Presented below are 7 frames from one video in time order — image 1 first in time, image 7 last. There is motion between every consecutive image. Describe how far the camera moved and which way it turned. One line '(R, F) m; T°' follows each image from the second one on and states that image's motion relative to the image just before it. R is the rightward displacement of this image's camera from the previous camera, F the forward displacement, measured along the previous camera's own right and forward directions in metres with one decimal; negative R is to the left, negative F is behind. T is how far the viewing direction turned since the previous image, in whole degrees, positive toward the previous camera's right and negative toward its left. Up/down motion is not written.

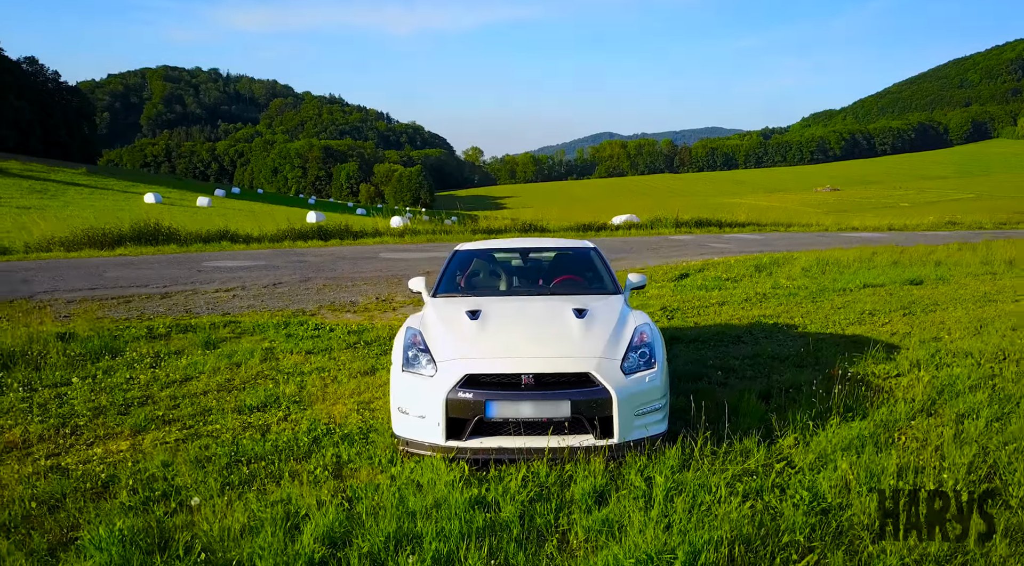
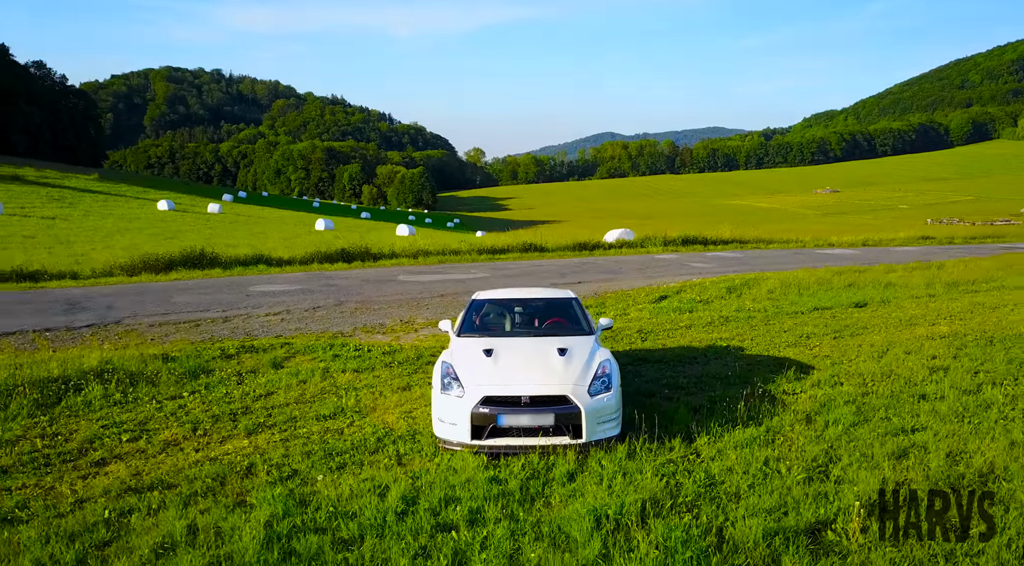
(0.0, -2.5) m; 0°
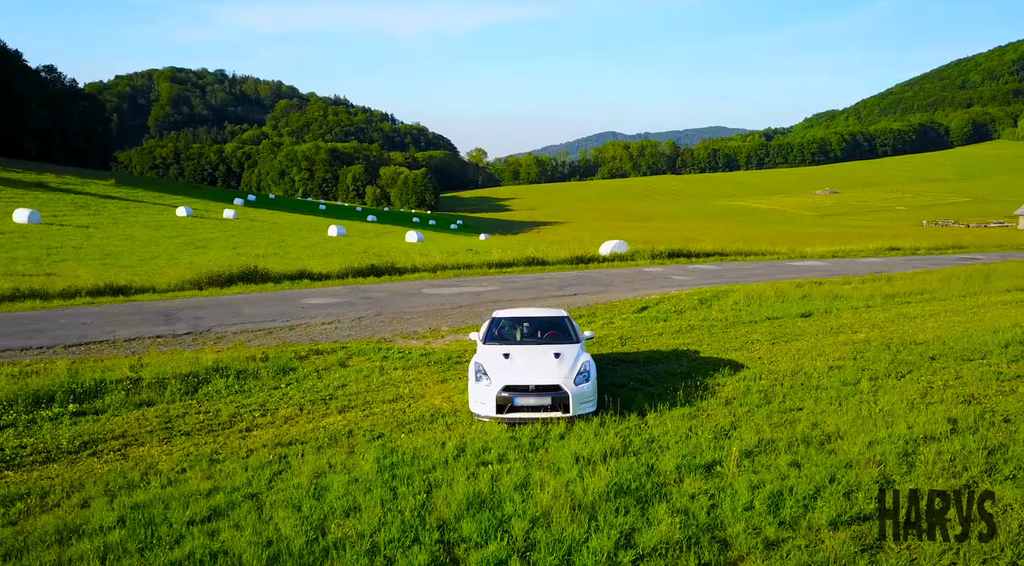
(-0.1, -3.8) m; 0°
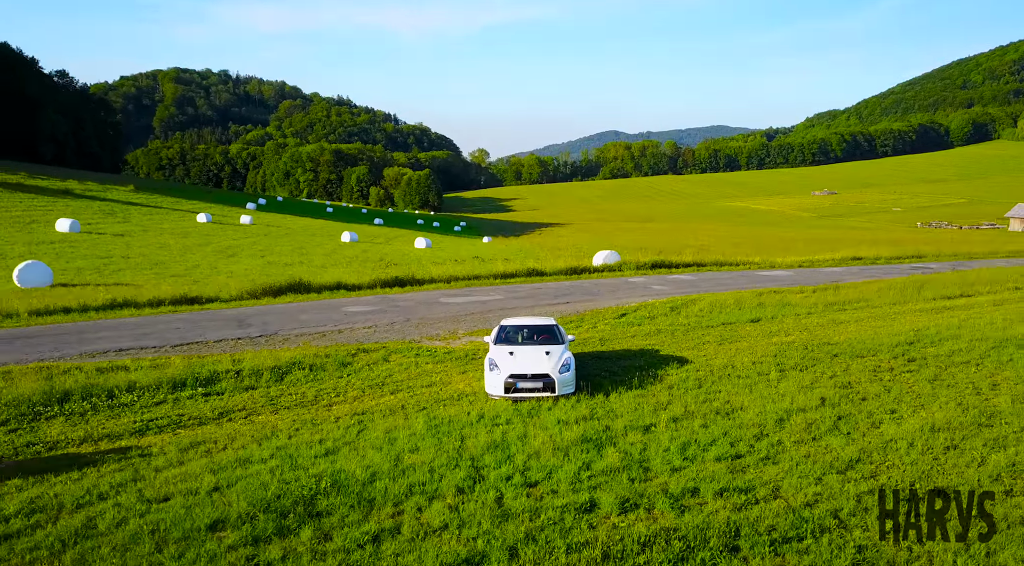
(0.0, -4.8) m; 0°
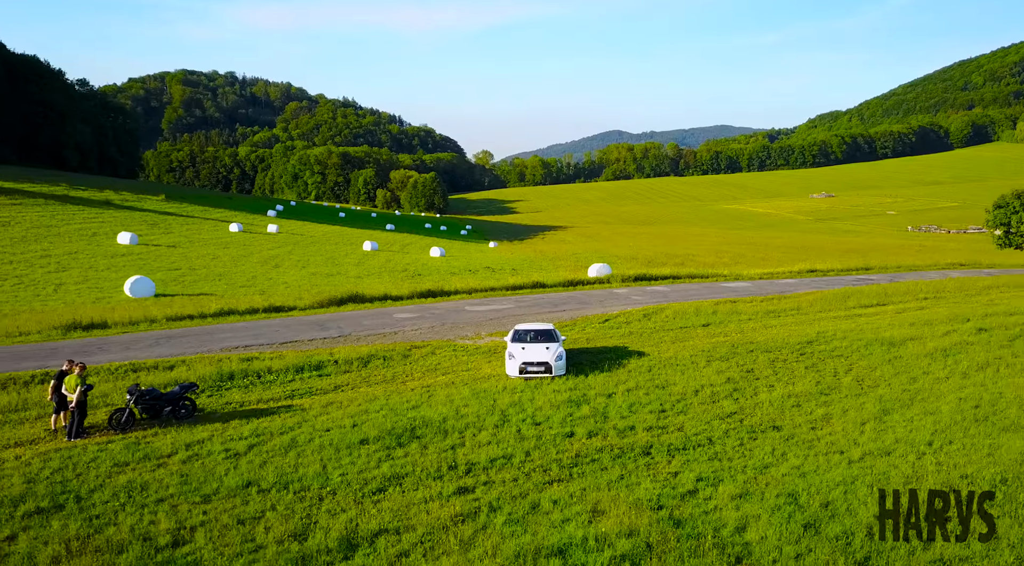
(-0.2, -8.3) m; 0°
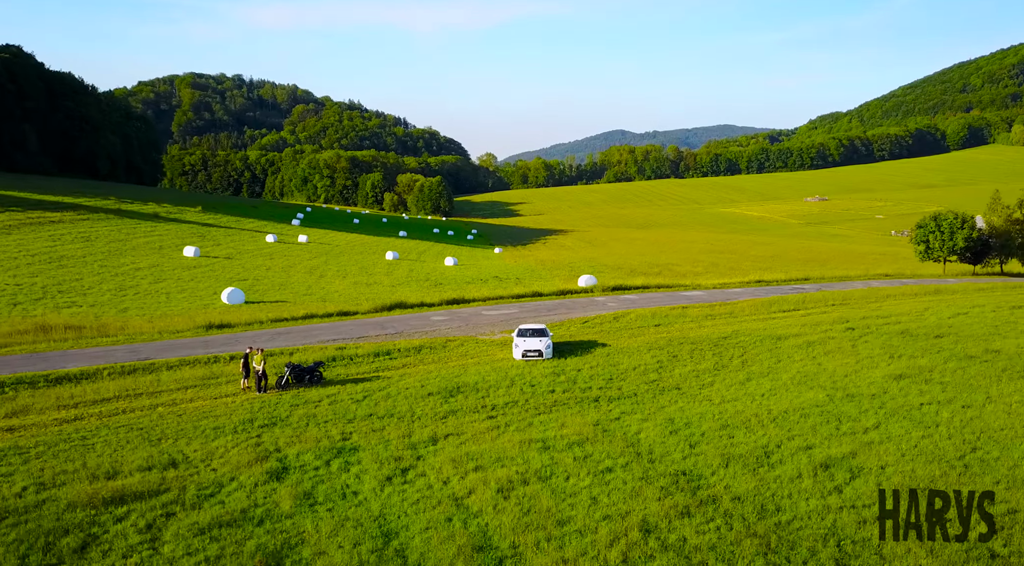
(-0.1, -12.8) m; 0°
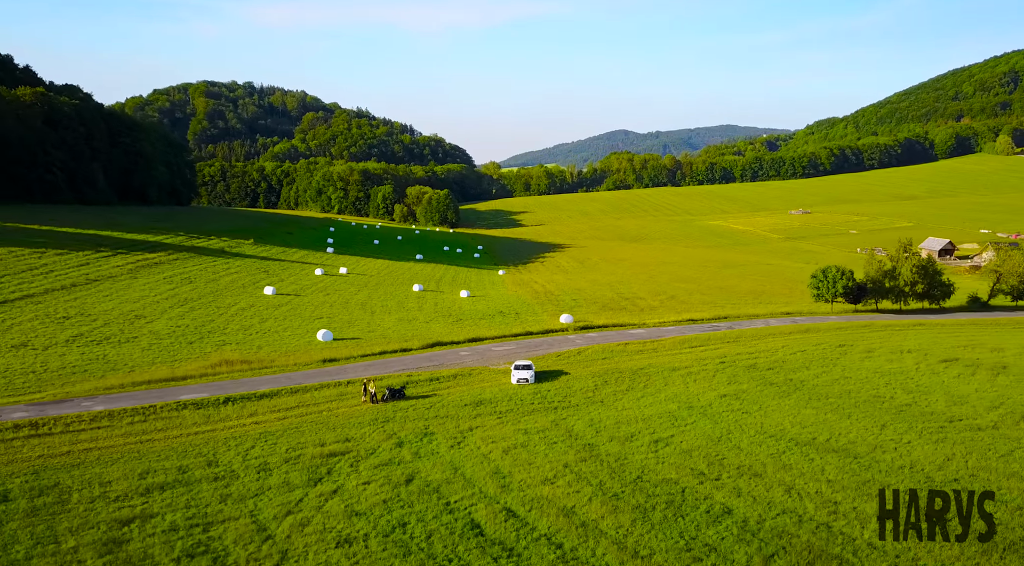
(+0.3, -26.3) m; 0°
